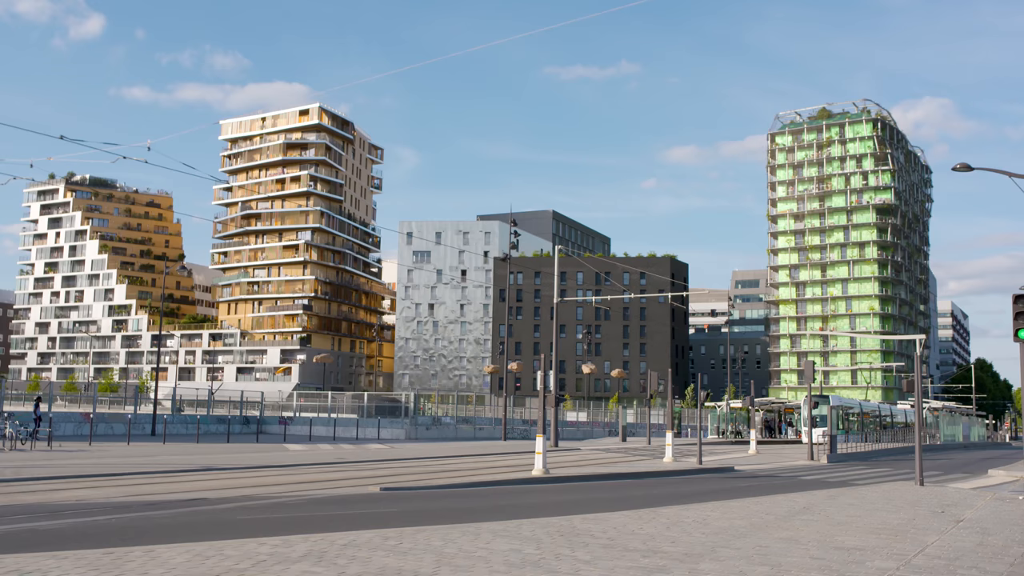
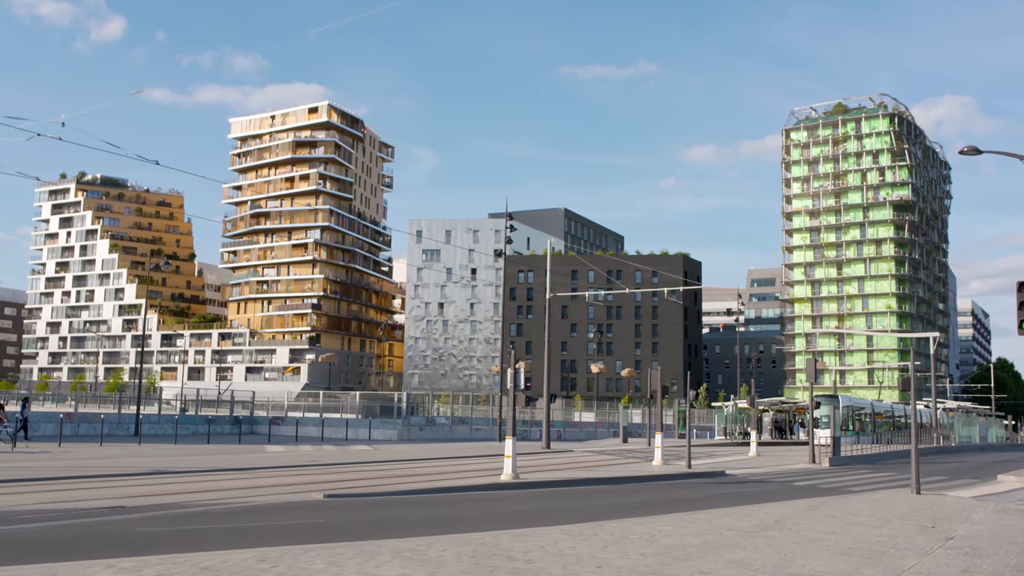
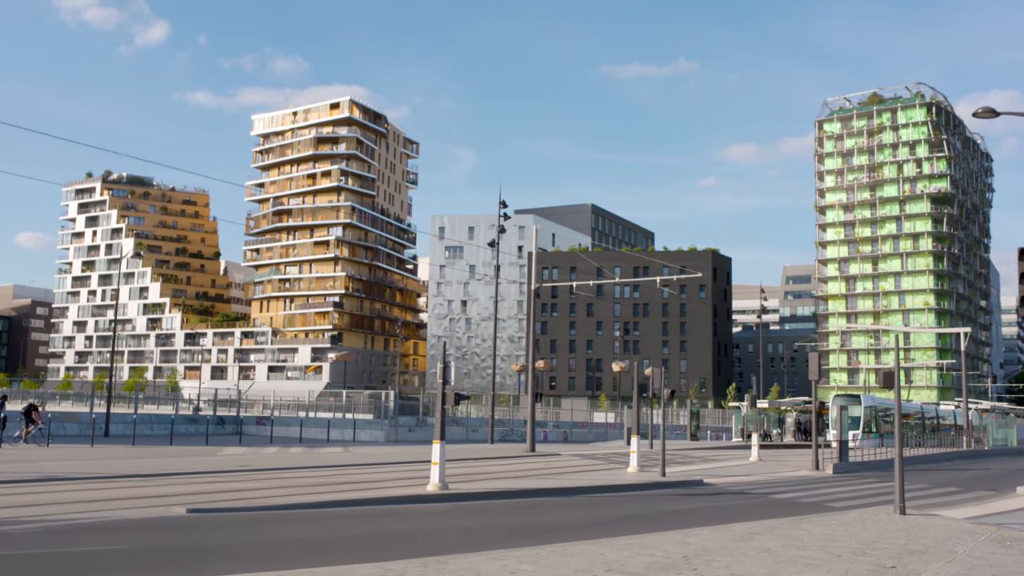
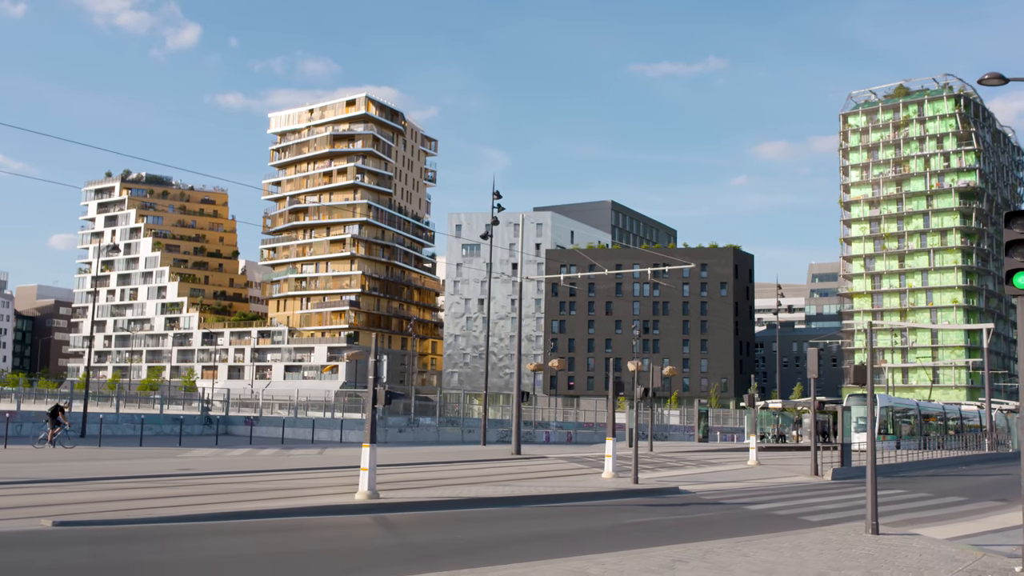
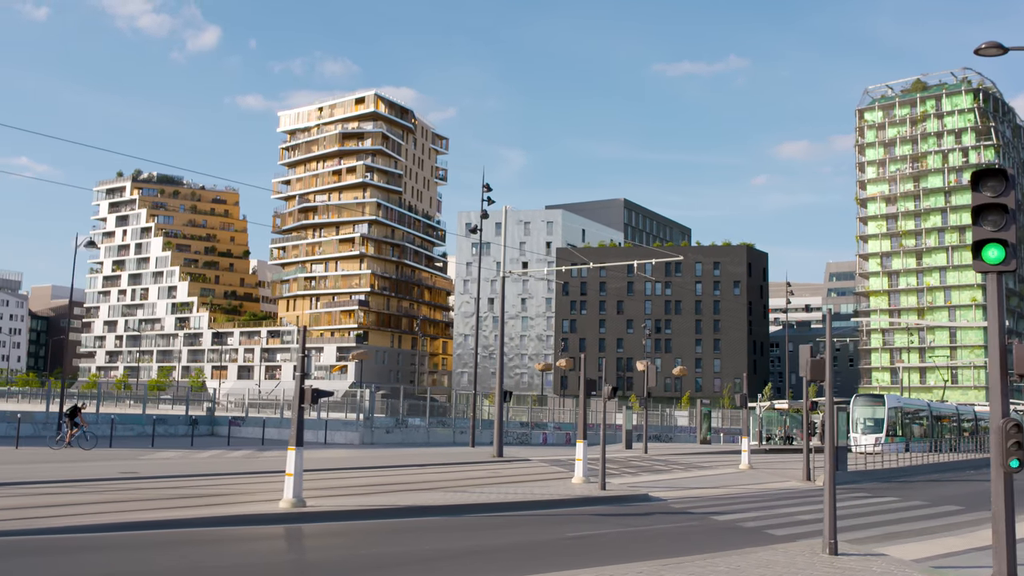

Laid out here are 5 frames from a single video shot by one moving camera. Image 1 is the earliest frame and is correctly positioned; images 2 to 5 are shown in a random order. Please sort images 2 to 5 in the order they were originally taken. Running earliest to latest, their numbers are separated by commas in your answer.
2, 3, 4, 5
